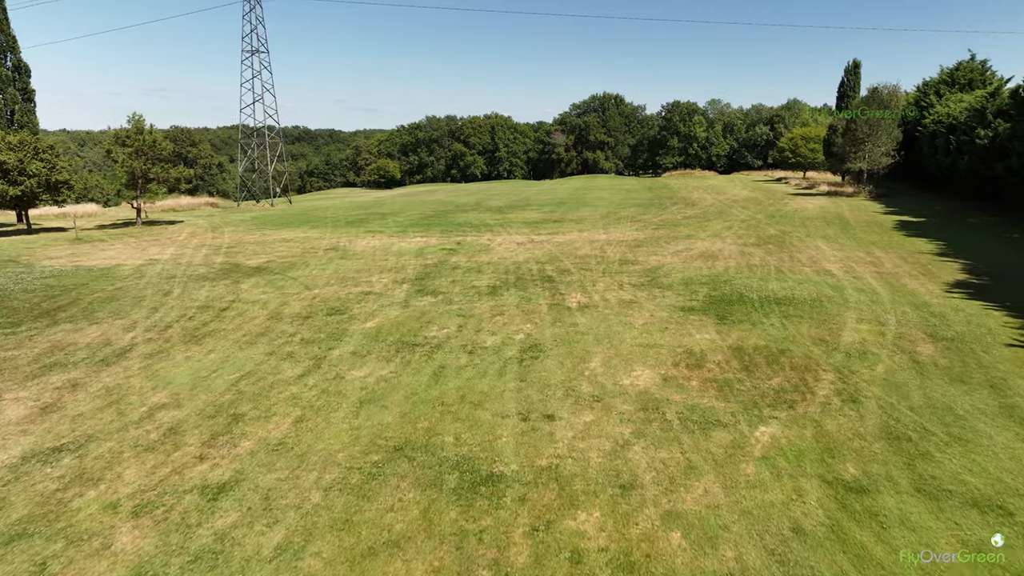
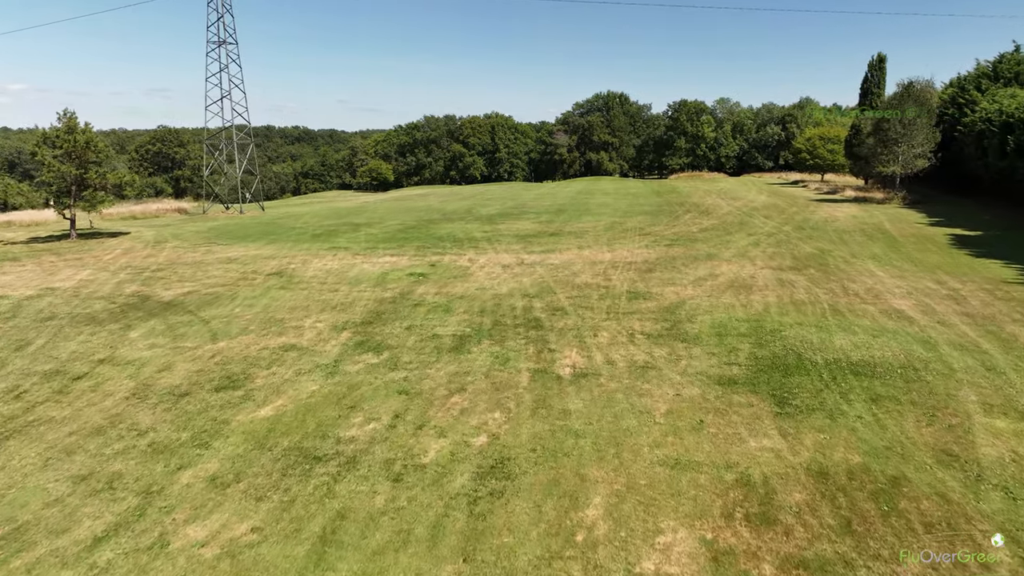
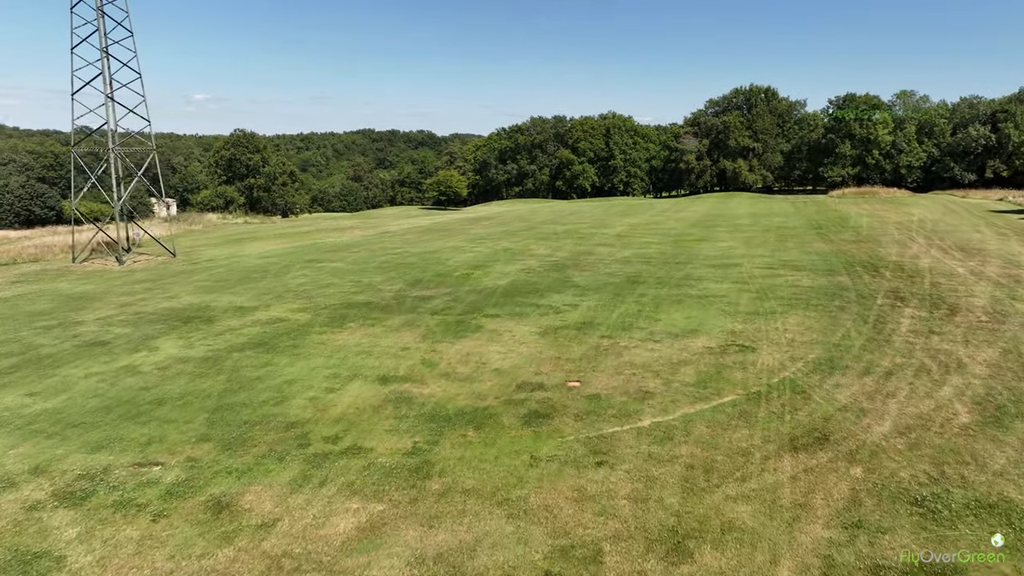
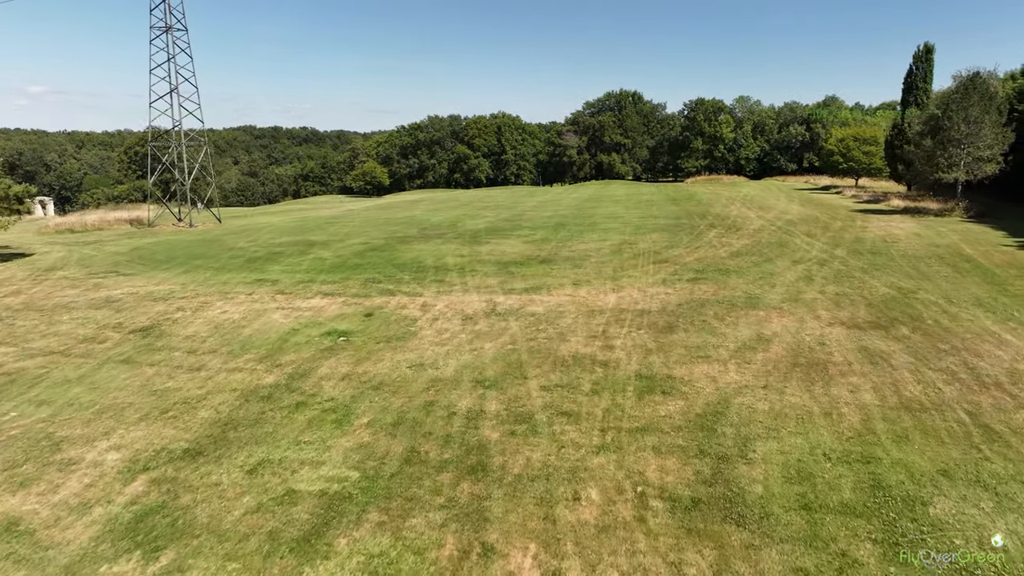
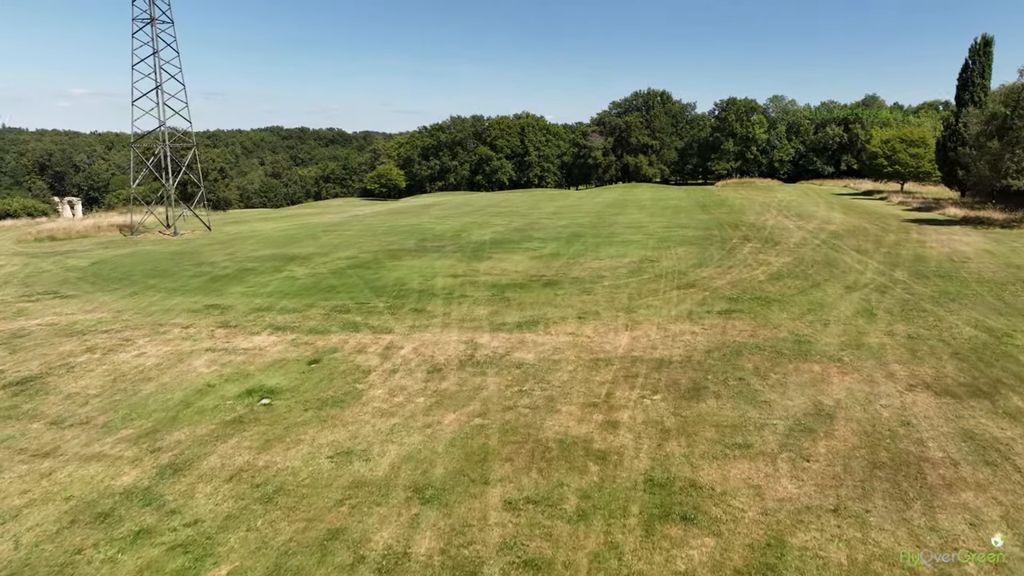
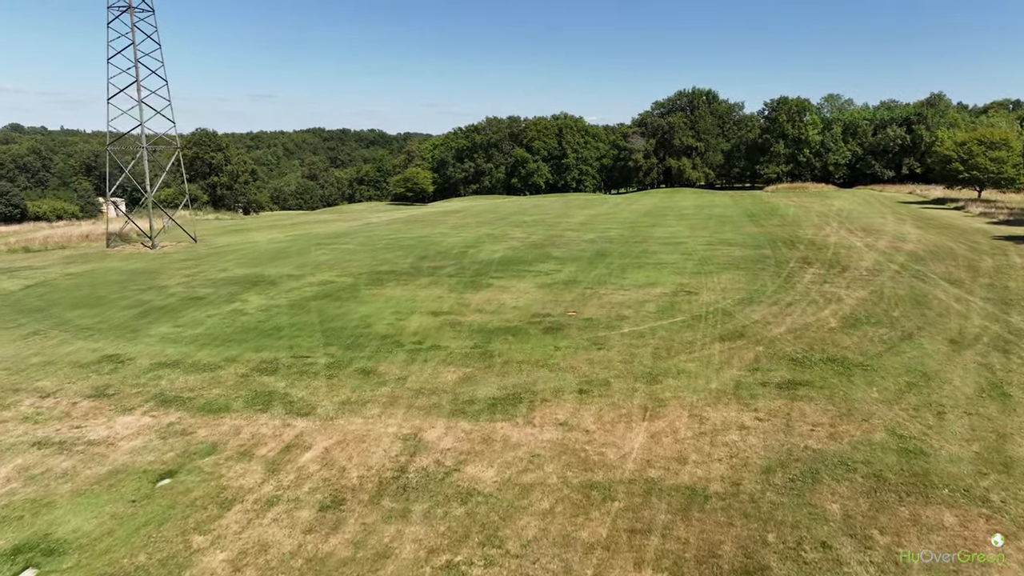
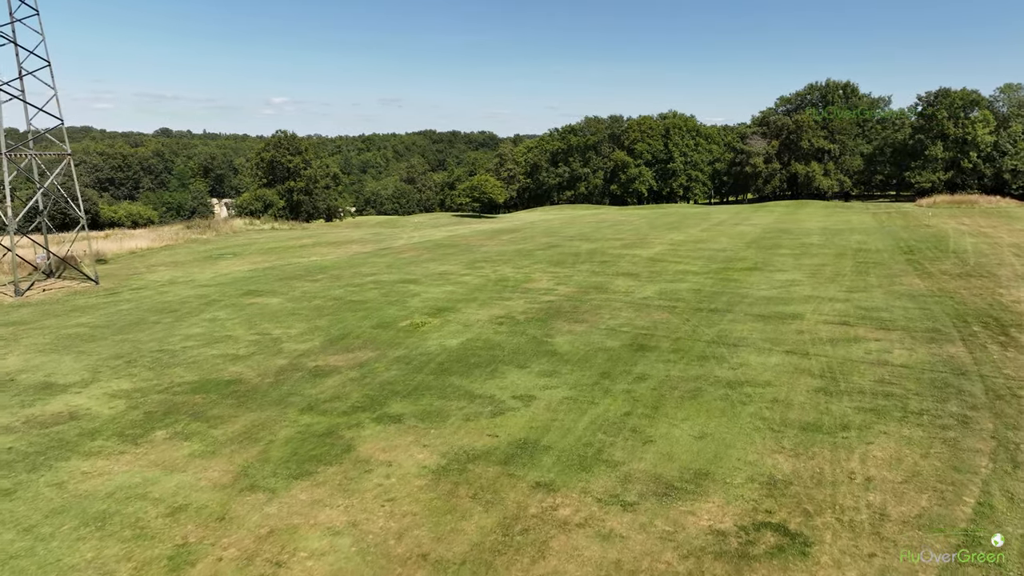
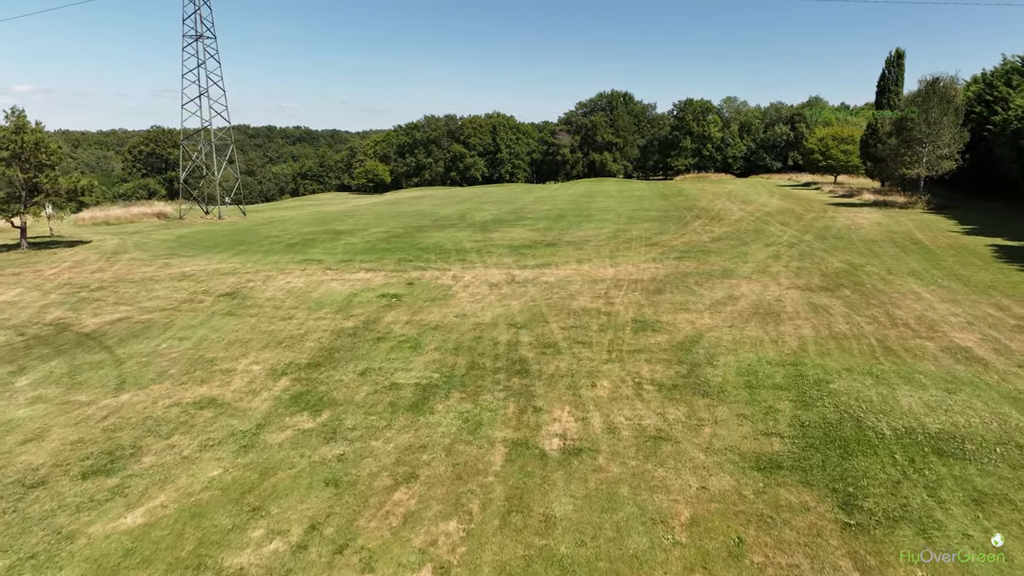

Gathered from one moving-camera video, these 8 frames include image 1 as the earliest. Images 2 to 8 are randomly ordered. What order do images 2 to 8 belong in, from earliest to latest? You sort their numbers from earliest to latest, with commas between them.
2, 8, 4, 5, 6, 3, 7
